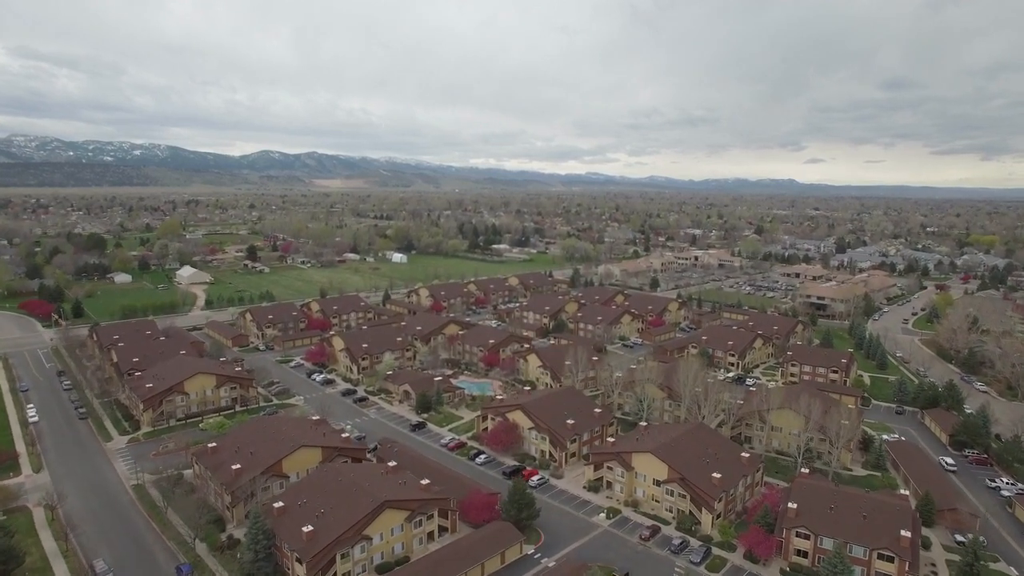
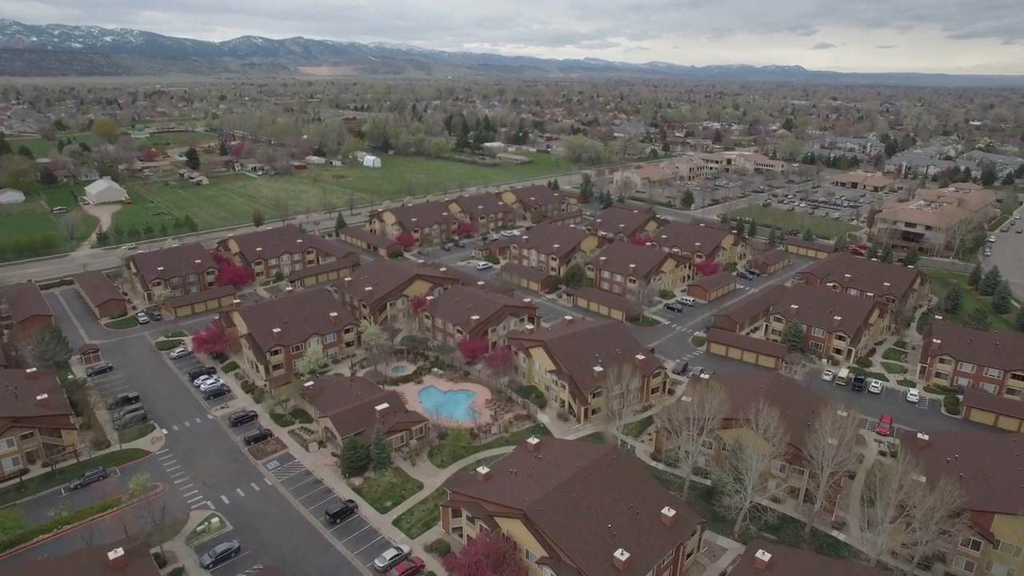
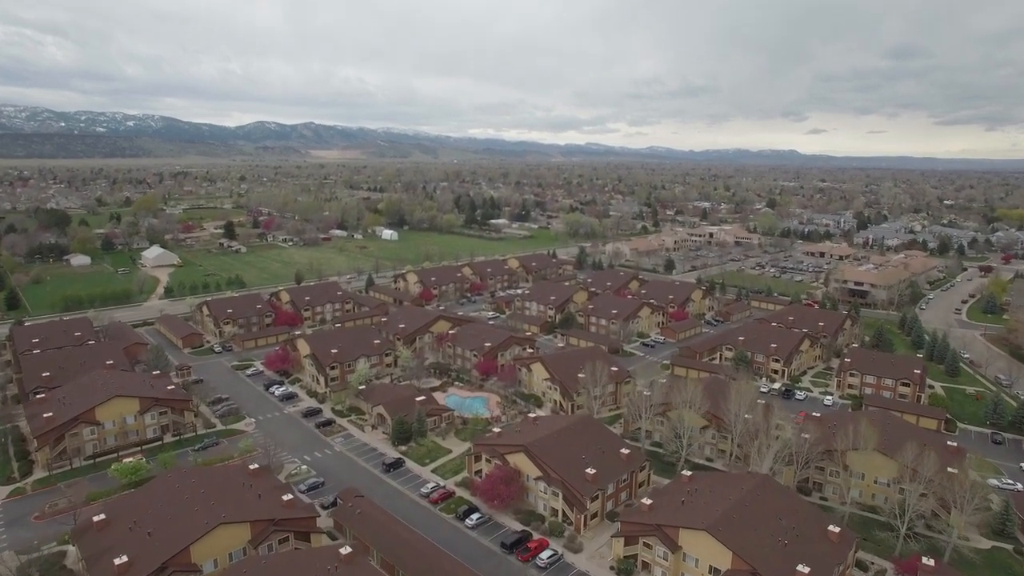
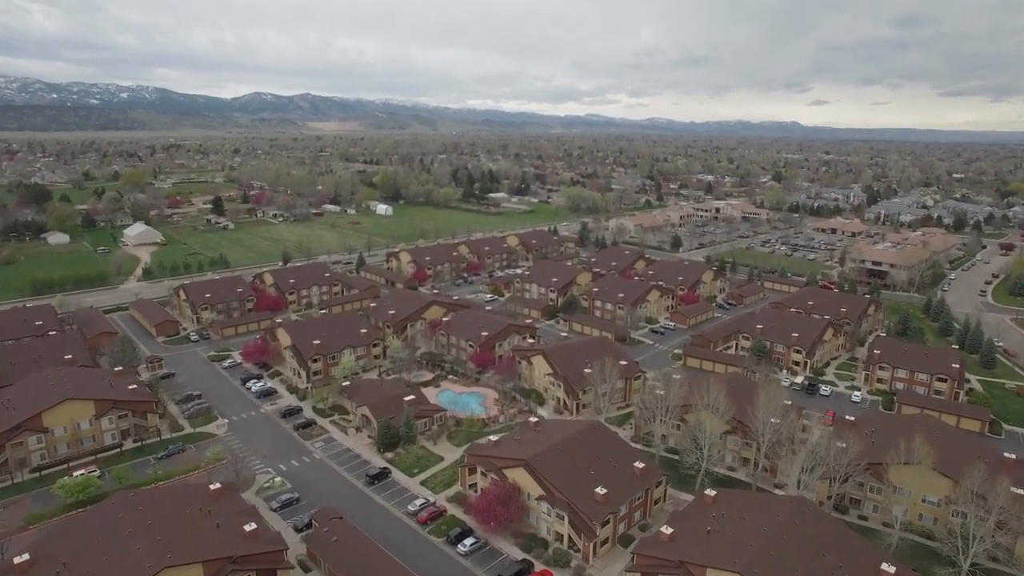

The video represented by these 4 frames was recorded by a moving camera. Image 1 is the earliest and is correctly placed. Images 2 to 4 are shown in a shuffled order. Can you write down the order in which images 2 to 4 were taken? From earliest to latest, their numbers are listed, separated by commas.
3, 4, 2
